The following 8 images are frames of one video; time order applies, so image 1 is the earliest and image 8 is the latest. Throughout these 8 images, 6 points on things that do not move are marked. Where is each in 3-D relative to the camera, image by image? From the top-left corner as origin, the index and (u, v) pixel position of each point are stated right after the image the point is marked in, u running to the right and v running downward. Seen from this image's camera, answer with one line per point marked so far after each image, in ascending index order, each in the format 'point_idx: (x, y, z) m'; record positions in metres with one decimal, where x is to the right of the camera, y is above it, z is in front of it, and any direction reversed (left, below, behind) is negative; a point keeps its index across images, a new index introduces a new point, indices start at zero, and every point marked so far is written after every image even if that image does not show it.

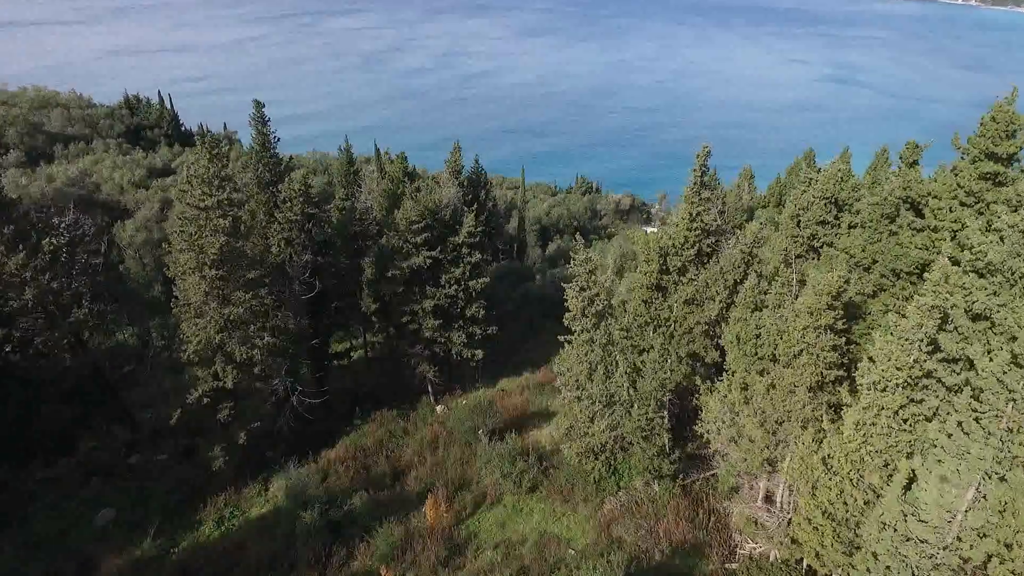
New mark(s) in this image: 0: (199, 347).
0: (-8.3, -1.6, +16.3) m
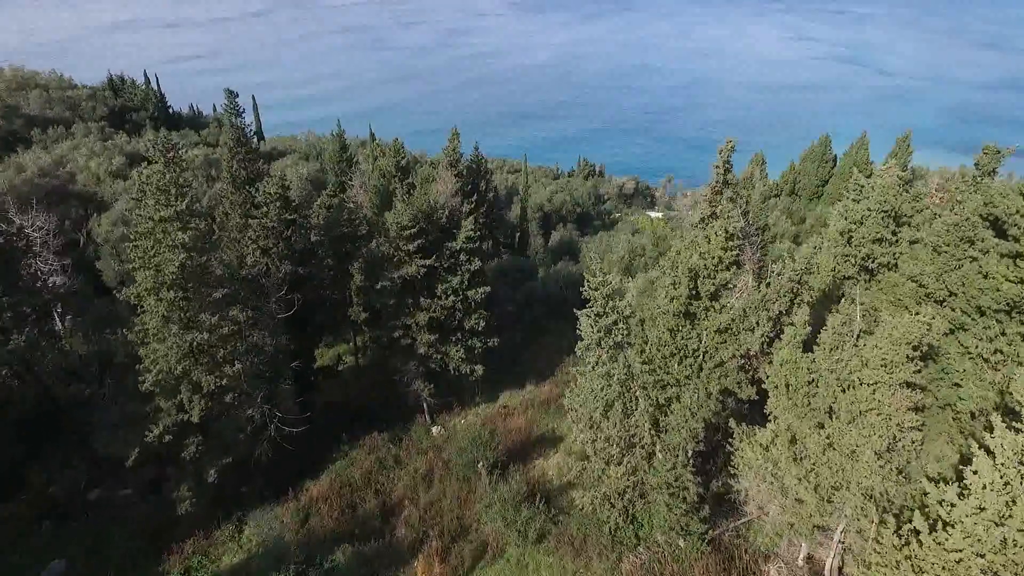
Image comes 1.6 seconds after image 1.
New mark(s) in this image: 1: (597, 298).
0: (-8.2, -2.1, +14.3) m
1: (+2.0, -0.4, +13.7) m
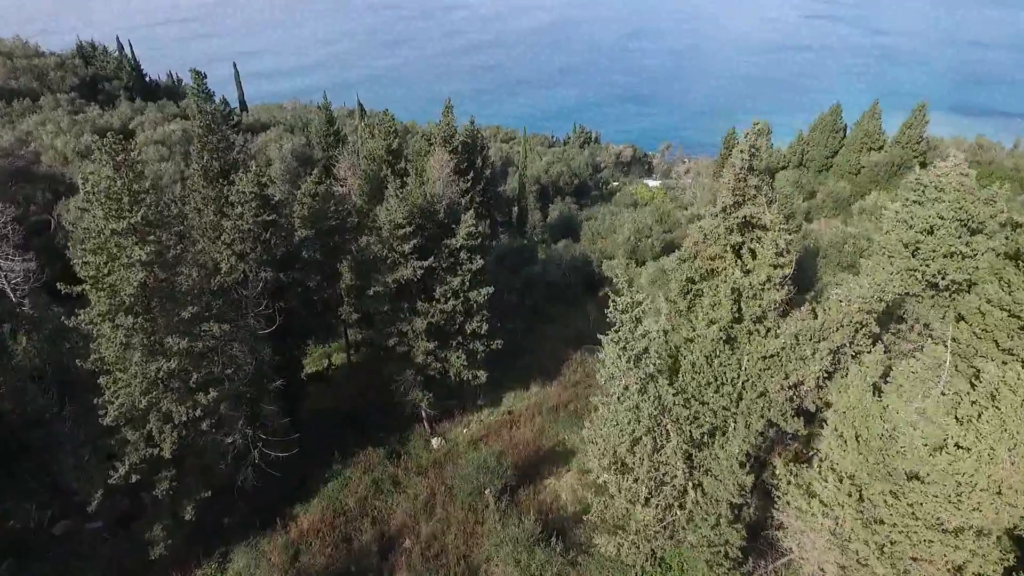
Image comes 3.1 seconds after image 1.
0: (-7.9, -2.5, +12.5) m
1: (+2.3, -0.8, +11.9) m
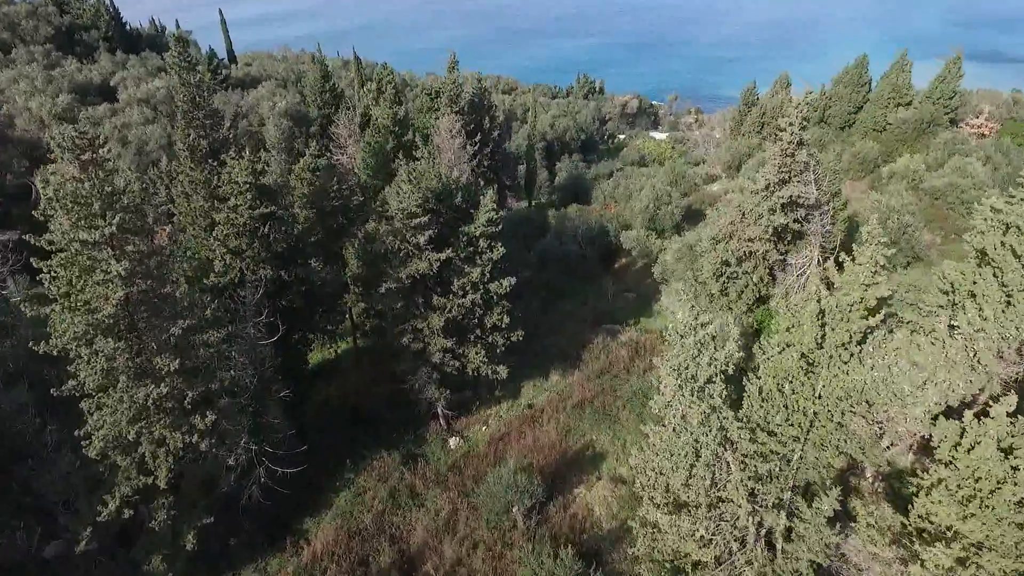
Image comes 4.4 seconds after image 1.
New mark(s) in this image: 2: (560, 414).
0: (-7.2, -2.7, +11.0) m
1: (+3.0, -1.1, +10.3) m
2: (+1.4, -3.8, +18.5) m
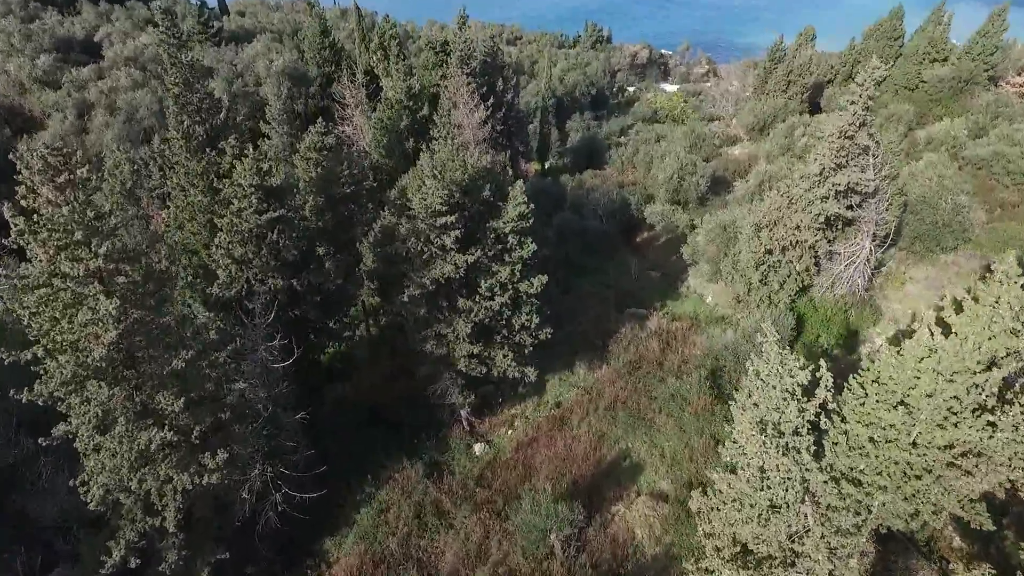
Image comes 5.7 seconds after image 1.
0: (-6.5, -3.2, +9.8) m
1: (+3.8, -1.6, +9.0) m
2: (+2.2, -3.6, +17.4) m
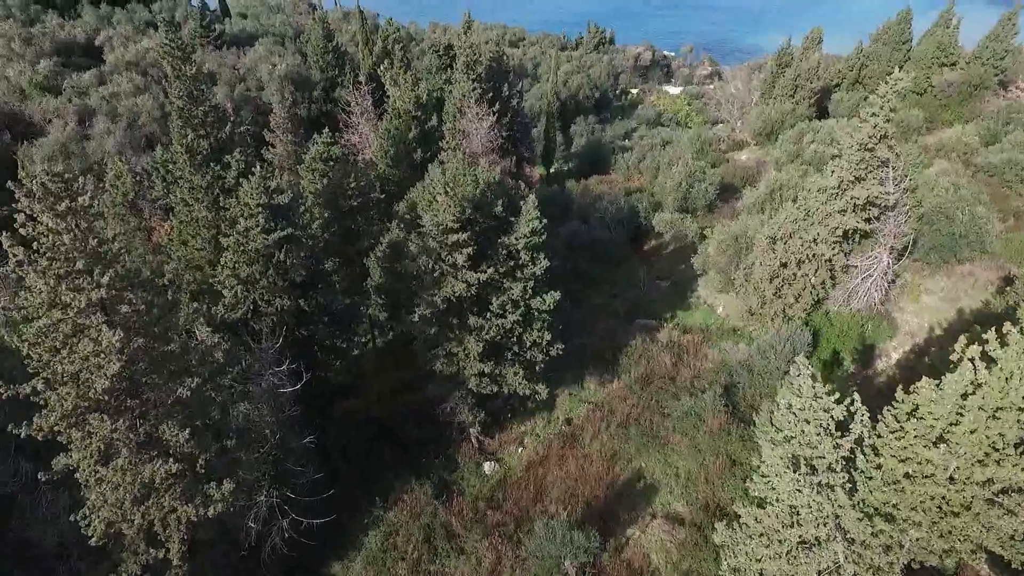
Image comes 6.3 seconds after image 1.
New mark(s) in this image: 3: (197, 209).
0: (-6.2, -3.6, +9.4) m
1: (+4.0, -2.0, +8.7) m
2: (+2.5, -4.0, +17.0) m
3: (-6.7, +1.7, +13.1) m
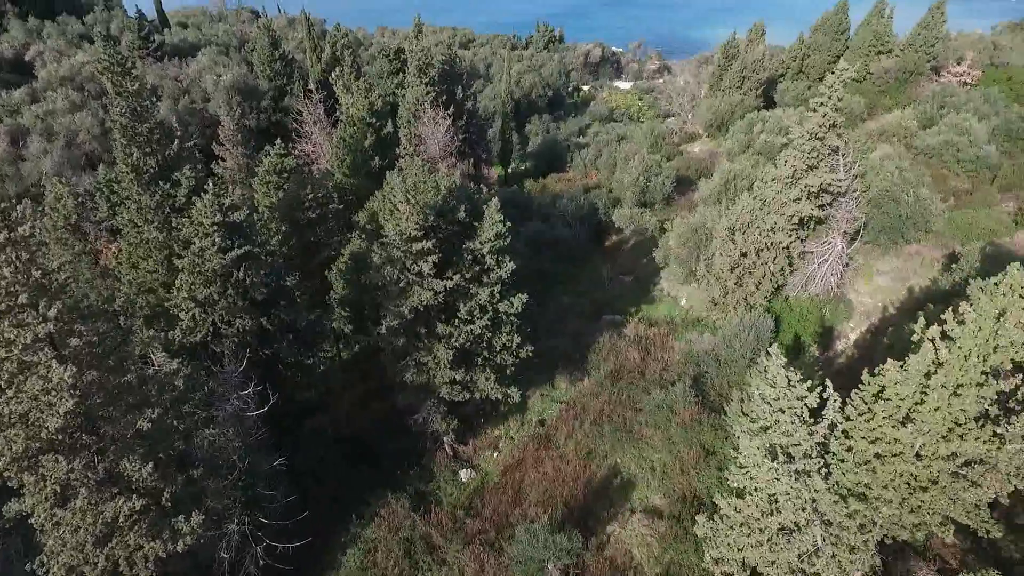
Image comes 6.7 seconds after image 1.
0: (-6.4, -4.0, +9.0) m
1: (+3.7, -1.9, +8.8) m
2: (+1.8, -4.0, +17.0) m
3: (-7.5, +1.2, +12.5) m
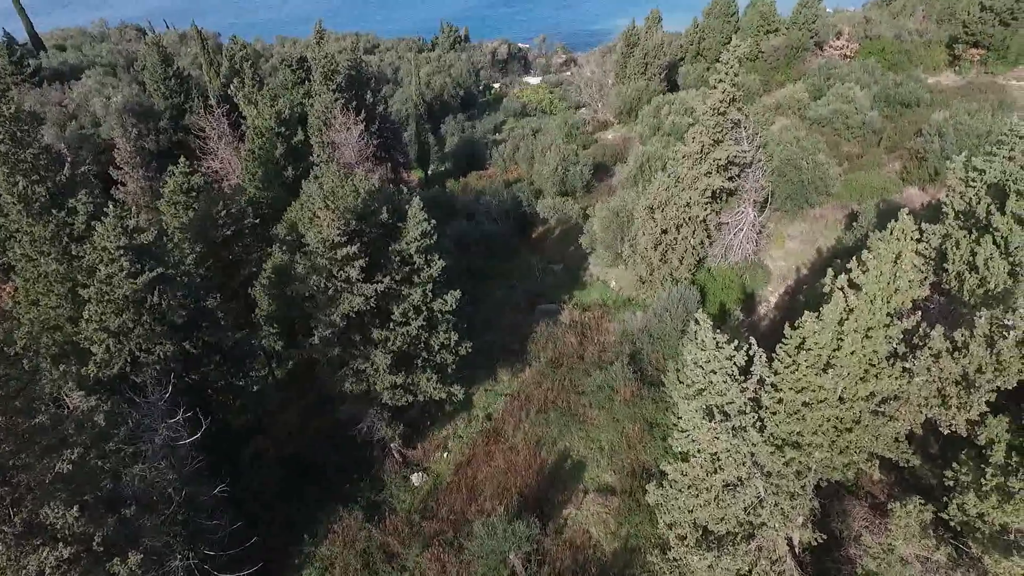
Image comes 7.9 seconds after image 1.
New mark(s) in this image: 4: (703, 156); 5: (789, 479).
0: (-6.9, -4.6, +8.2) m
1: (+2.9, -1.4, +9.2) m
2: (+0.3, -3.7, +17.1) m
3: (-8.9, +0.5, +11.6) m
4: (+5.5, +3.8, +17.8) m
5: (+4.3, -3.0, +9.5) m
